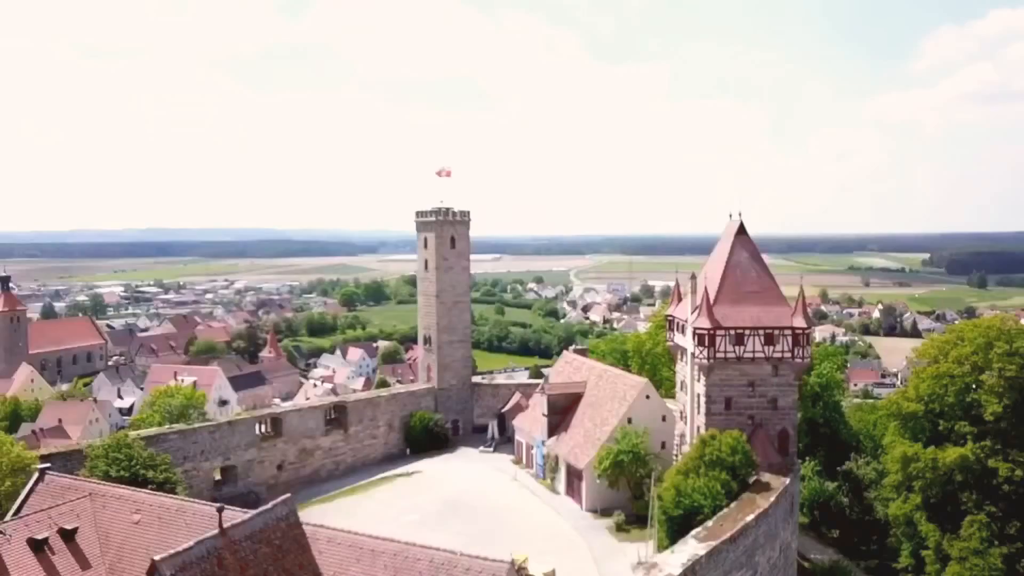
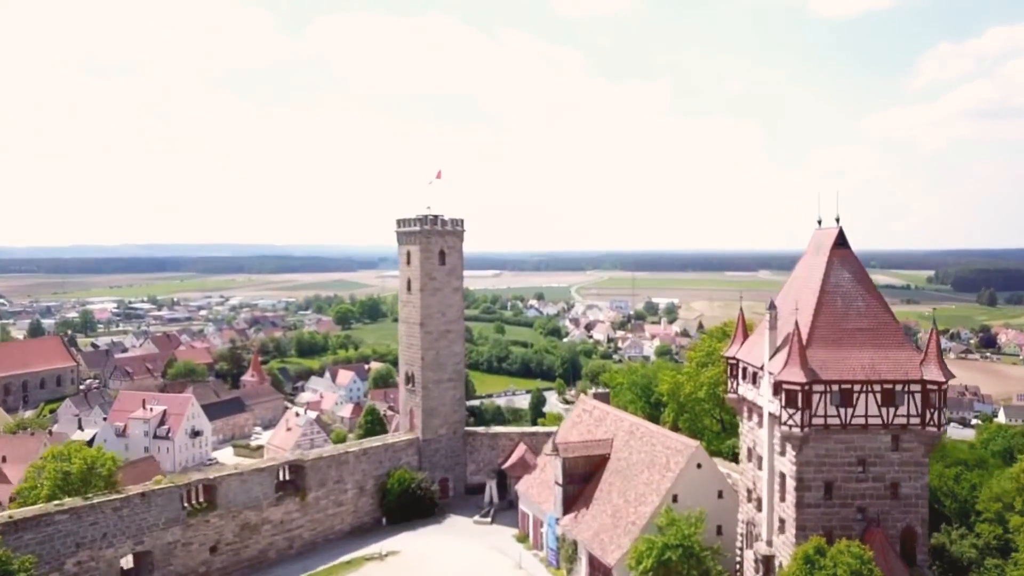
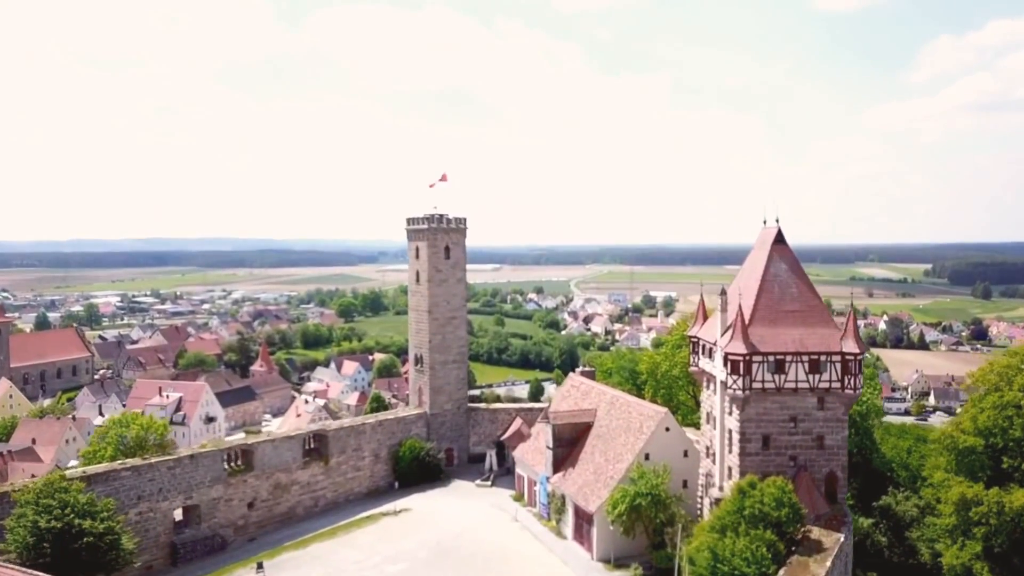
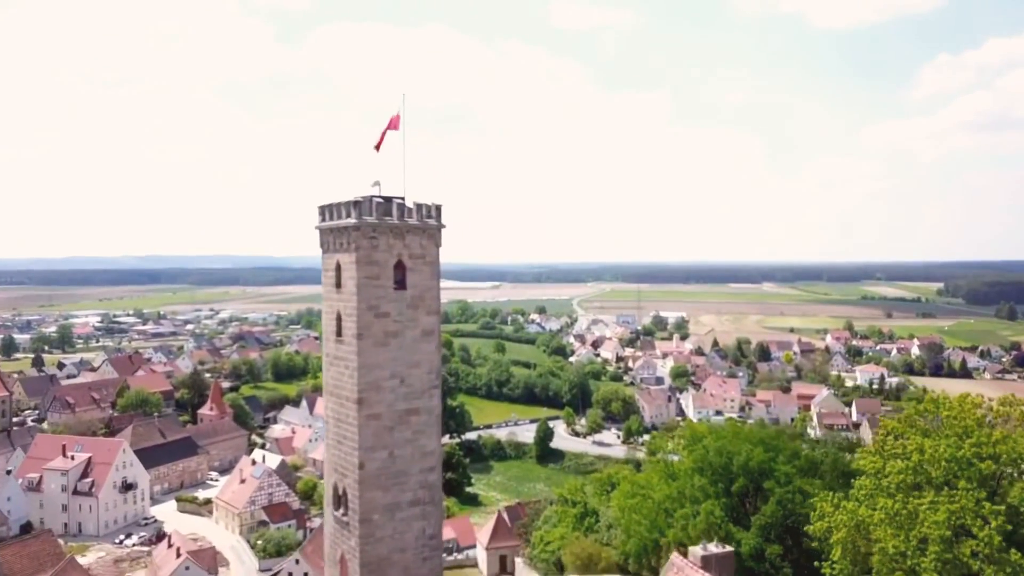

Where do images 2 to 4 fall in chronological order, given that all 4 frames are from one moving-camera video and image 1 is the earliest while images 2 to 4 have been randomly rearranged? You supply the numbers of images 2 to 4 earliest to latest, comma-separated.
3, 2, 4
